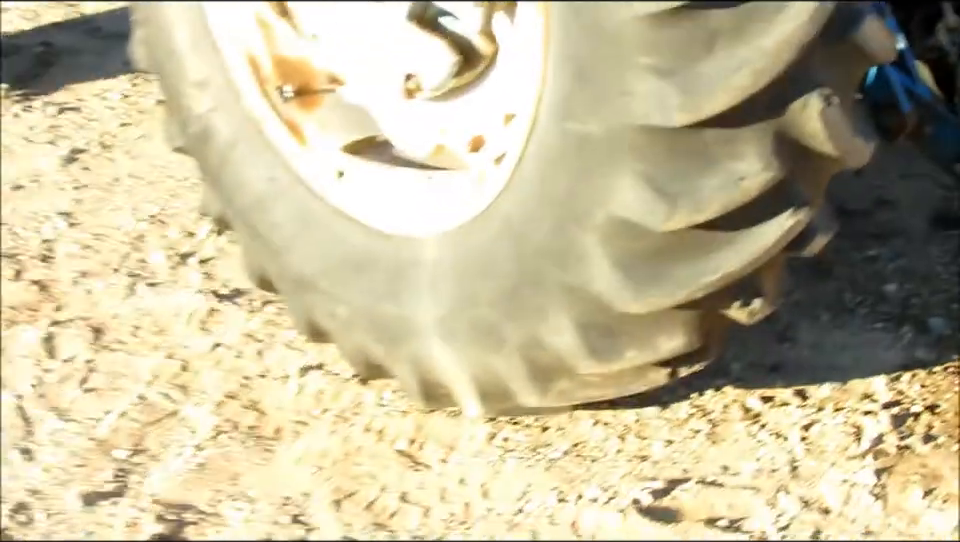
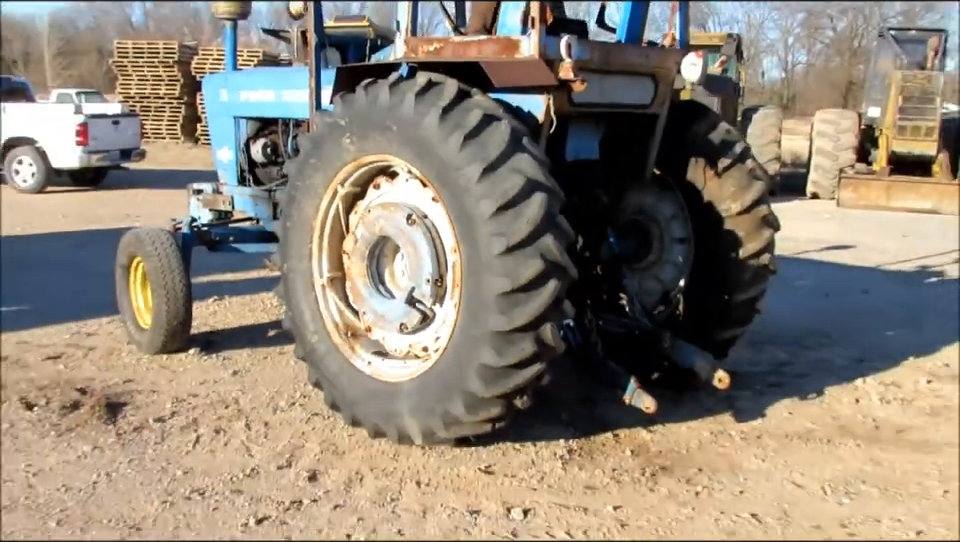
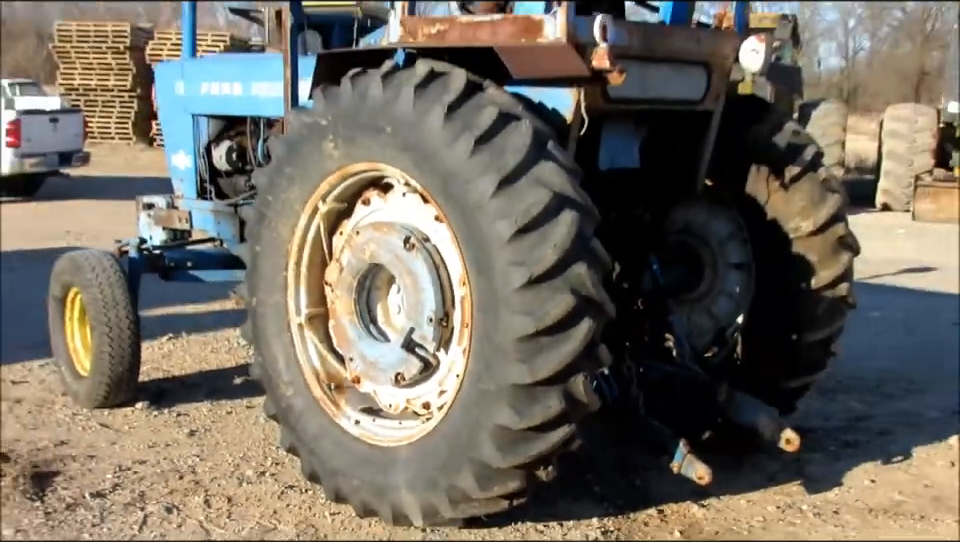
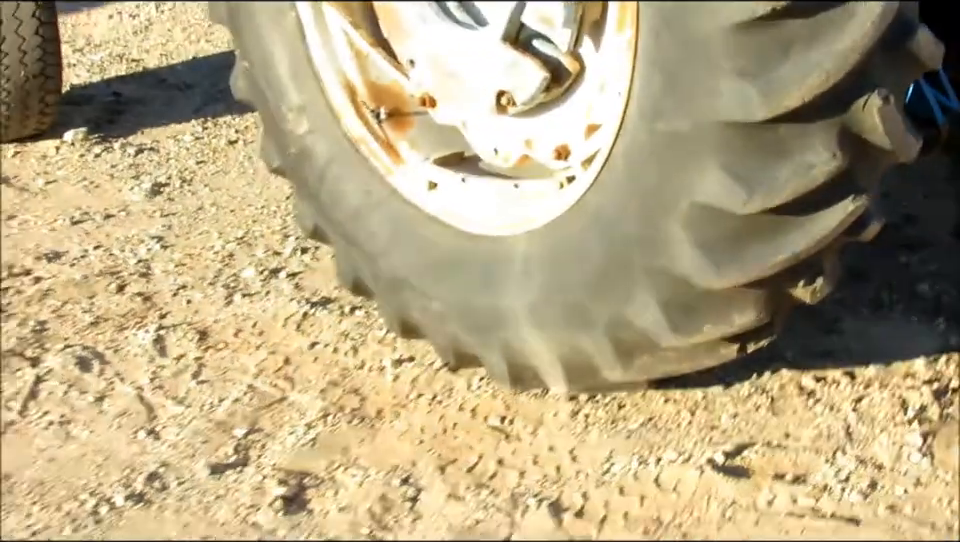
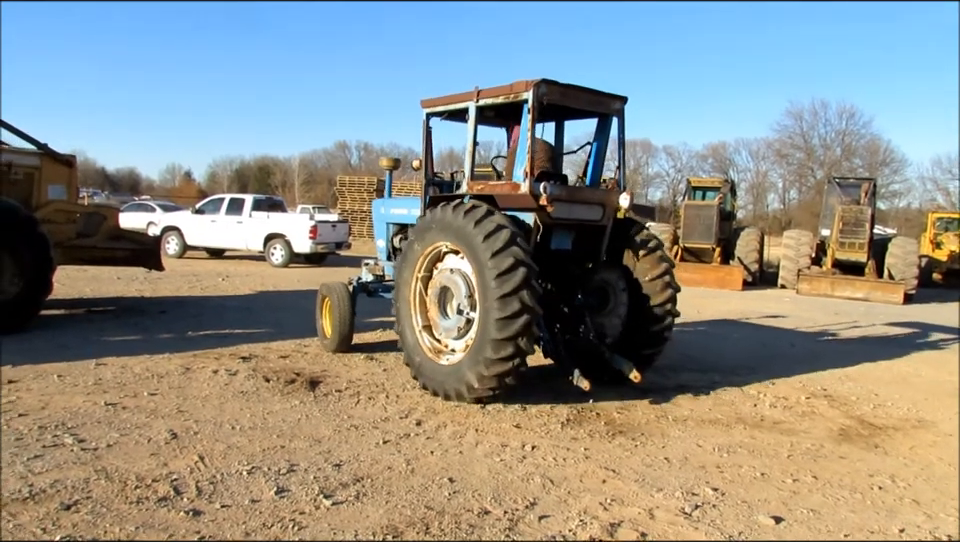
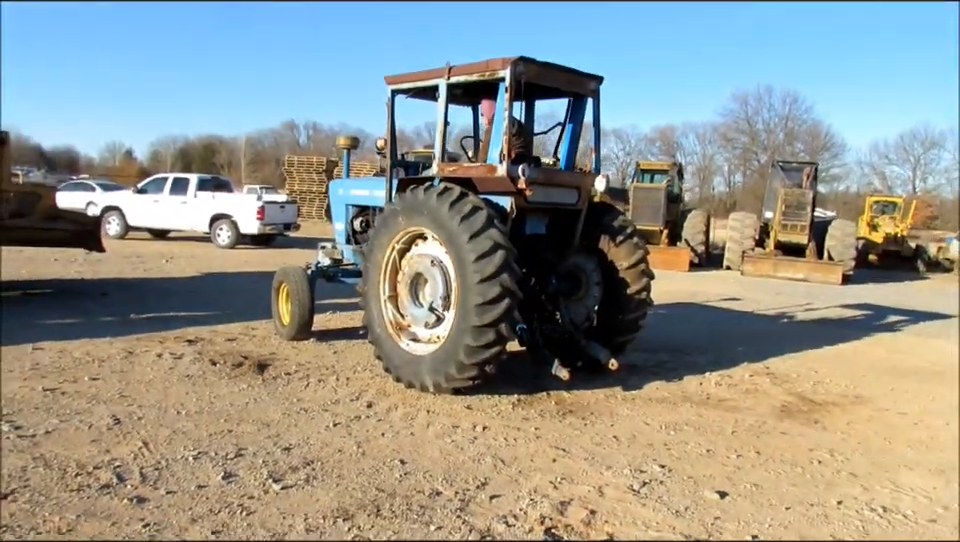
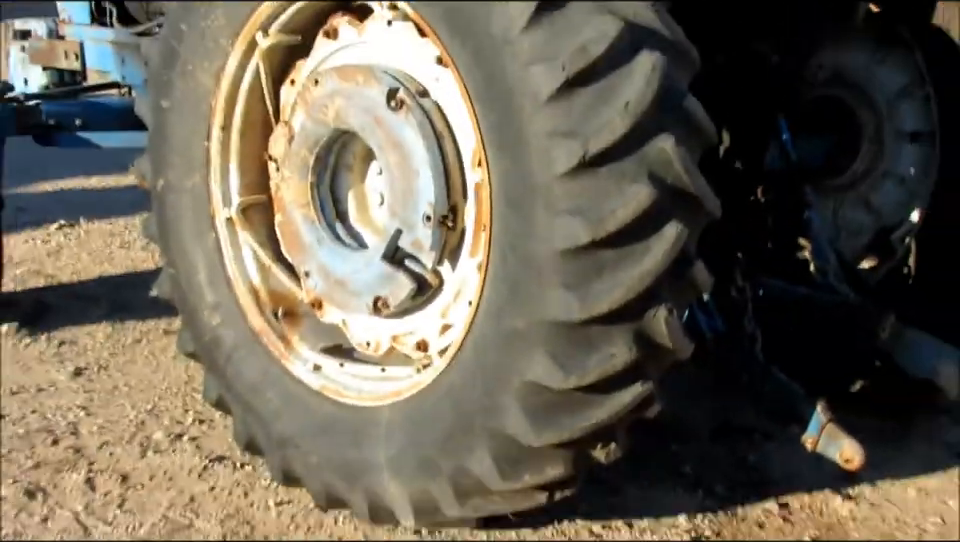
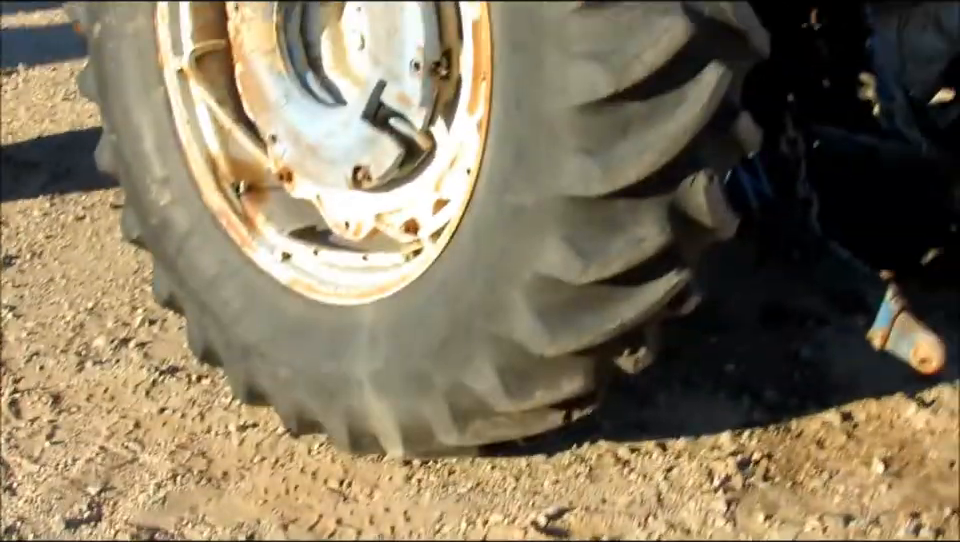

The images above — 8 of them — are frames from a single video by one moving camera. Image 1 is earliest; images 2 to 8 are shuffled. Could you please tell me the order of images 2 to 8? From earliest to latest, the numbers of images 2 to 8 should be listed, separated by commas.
4, 8, 7, 3, 2, 6, 5
